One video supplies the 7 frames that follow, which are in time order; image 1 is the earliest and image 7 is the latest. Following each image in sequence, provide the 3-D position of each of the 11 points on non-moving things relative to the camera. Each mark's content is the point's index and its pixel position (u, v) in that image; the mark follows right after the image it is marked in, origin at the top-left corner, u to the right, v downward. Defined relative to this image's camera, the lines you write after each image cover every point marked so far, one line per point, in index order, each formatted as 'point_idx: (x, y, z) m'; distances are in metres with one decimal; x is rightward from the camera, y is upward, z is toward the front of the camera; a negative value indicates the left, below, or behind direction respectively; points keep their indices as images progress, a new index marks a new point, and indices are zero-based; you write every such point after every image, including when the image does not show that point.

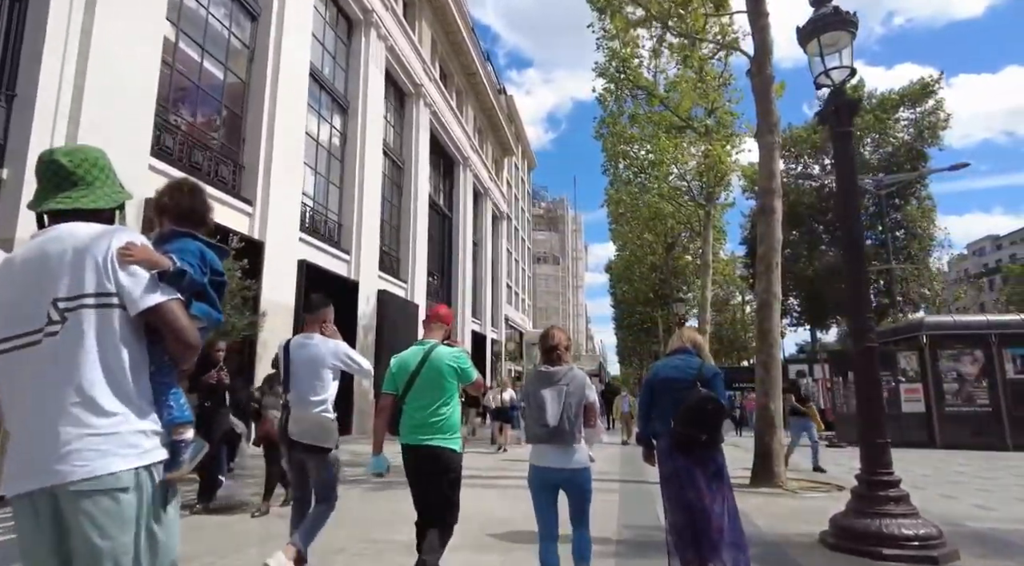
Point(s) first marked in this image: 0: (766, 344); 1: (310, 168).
0: (+3.5, -0.8, +9.1) m
1: (-5.5, +3.1, +17.9) m
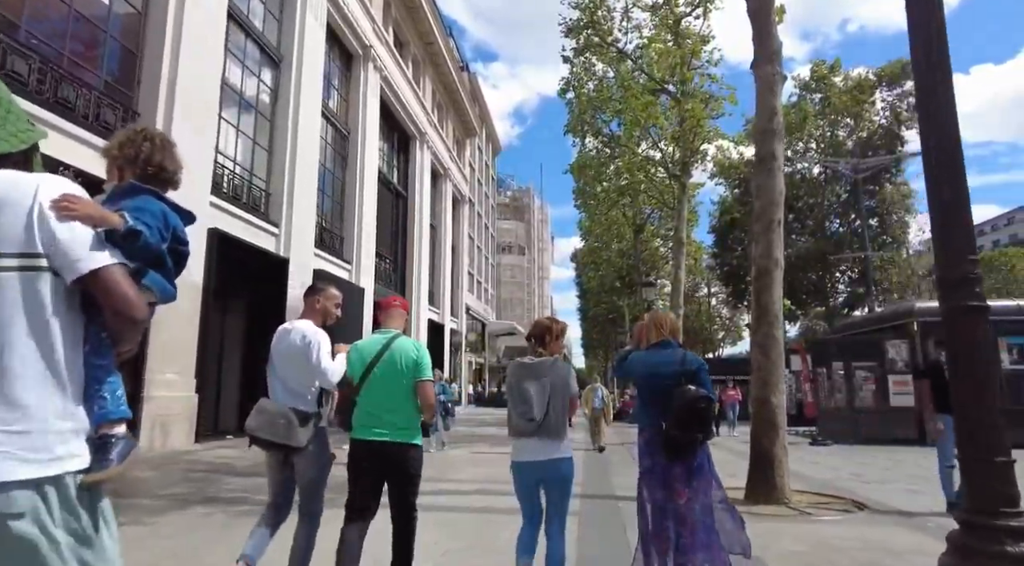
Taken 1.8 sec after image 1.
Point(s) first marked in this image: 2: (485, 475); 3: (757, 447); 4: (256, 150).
0: (+2.8, -0.4, +7.2) m
1: (-6.7, +3.7, +15.5) m
2: (-0.4, -2.8, +9.6) m
3: (+2.6, -1.8, +7.0) m
4: (-6.6, +3.4, +16.9) m
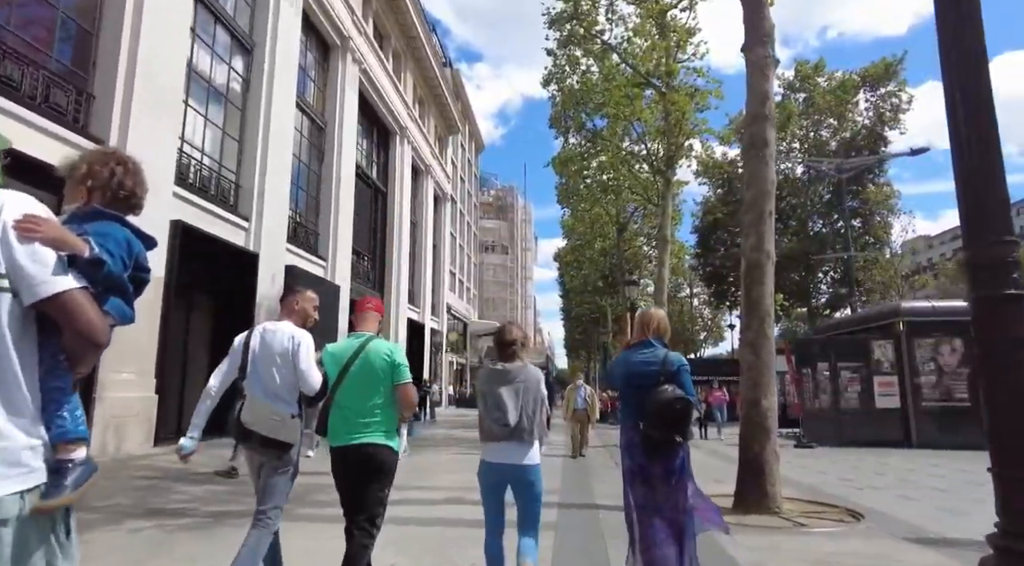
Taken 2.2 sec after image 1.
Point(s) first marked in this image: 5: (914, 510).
0: (+2.5, -0.4, +6.8) m
1: (-7.1, +3.8, +14.8) m
2: (-0.7, -2.7, +9.1) m
3: (+2.3, -1.7, +6.5) m
4: (-7.1, +3.5, +16.2) m
5: (+4.1, -2.3, +6.8) m
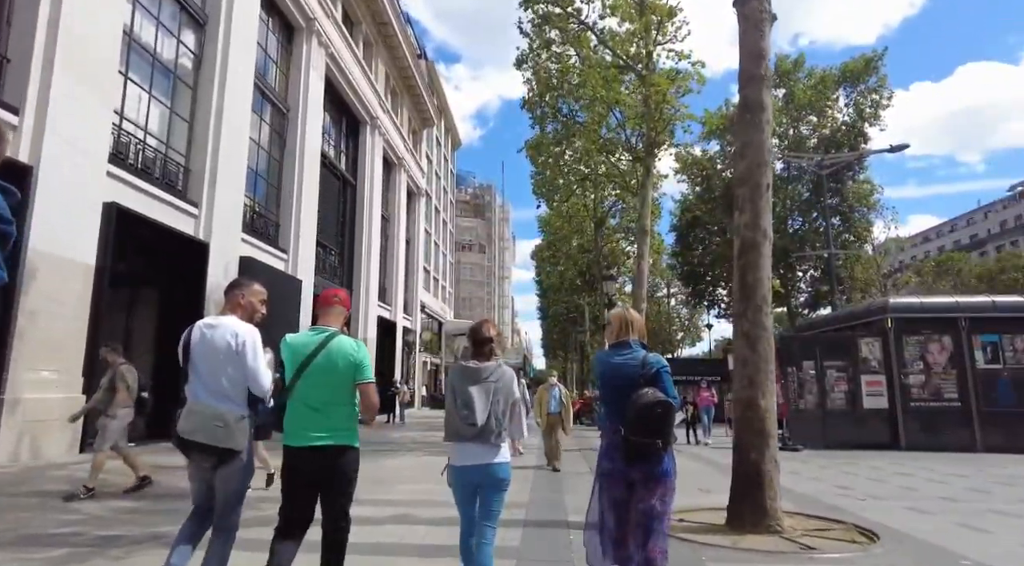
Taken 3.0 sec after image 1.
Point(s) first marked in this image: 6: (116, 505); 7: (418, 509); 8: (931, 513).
0: (+2.1, -0.2, +5.9) m
1: (-7.7, +4.0, +13.6) m
2: (-1.2, -2.6, +8.1) m
3: (+2.0, -1.6, +5.6) m
4: (-7.7, +3.7, +15.0) m
5: (+3.8, -2.2, +5.9) m
6: (-3.7, -2.1, +6.2) m
7: (-1.0, -2.4, +6.9) m
8: (+4.1, -2.3, +6.4) m
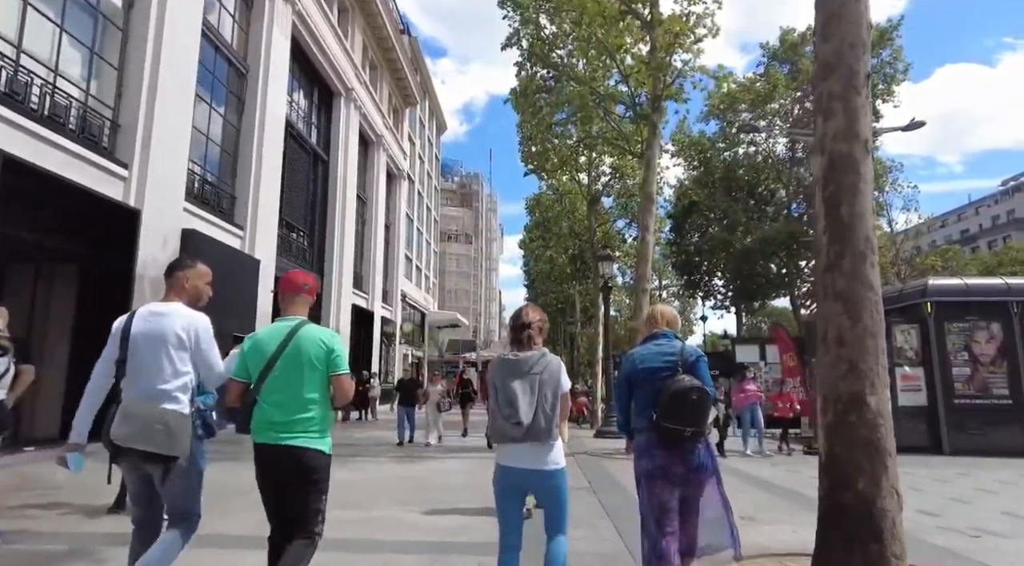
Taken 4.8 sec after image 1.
0: (+1.9, +0.2, +3.9) m
1: (-8.0, +4.5, +11.4) m
2: (-1.4, -2.2, +6.0) m
3: (+1.8, -1.2, +3.6) m
4: (-8.0, +4.2, +12.7) m
5: (+3.6, -1.8, +3.9) m
6: (-3.9, -1.7, +4.0) m
7: (-1.2, -2.0, +4.8) m
8: (+4.0, -1.9, +4.4) m
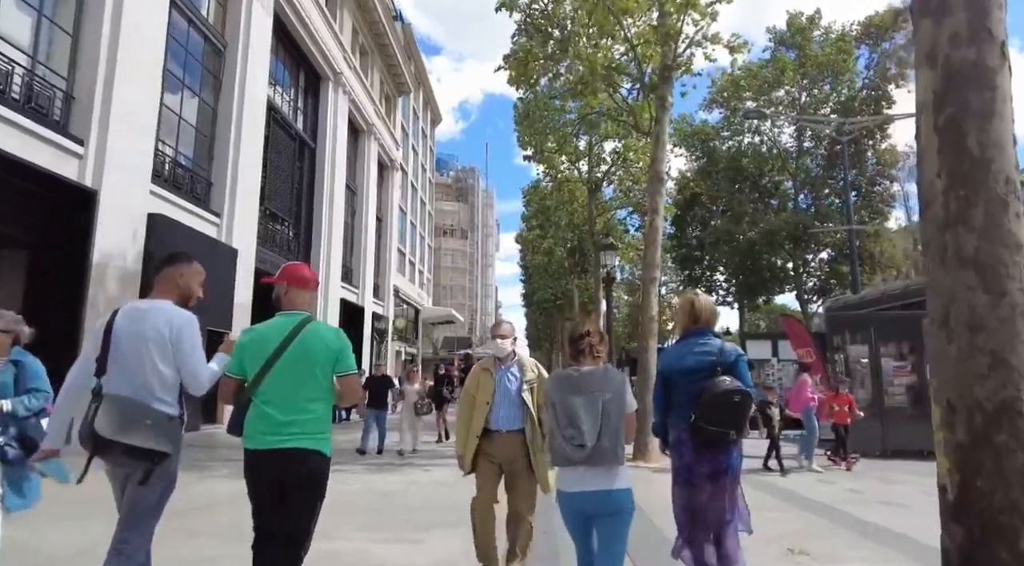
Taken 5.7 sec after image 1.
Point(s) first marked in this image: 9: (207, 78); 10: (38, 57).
0: (+1.9, +0.3, +2.7) m
1: (-8.1, +4.7, +10.1) m
2: (-1.5, -2.0, +4.9) m
3: (+1.8, -1.0, +2.5) m
4: (-8.1, +4.4, +11.5) m
5: (+3.5, -1.6, +2.8) m
6: (-3.9, -1.5, +2.9) m
7: (-1.2, -1.8, +3.6) m
8: (+3.9, -1.7, +3.3) m
9: (-8.0, +5.4, +17.2) m
10: (-8.1, +3.8, +11.1) m
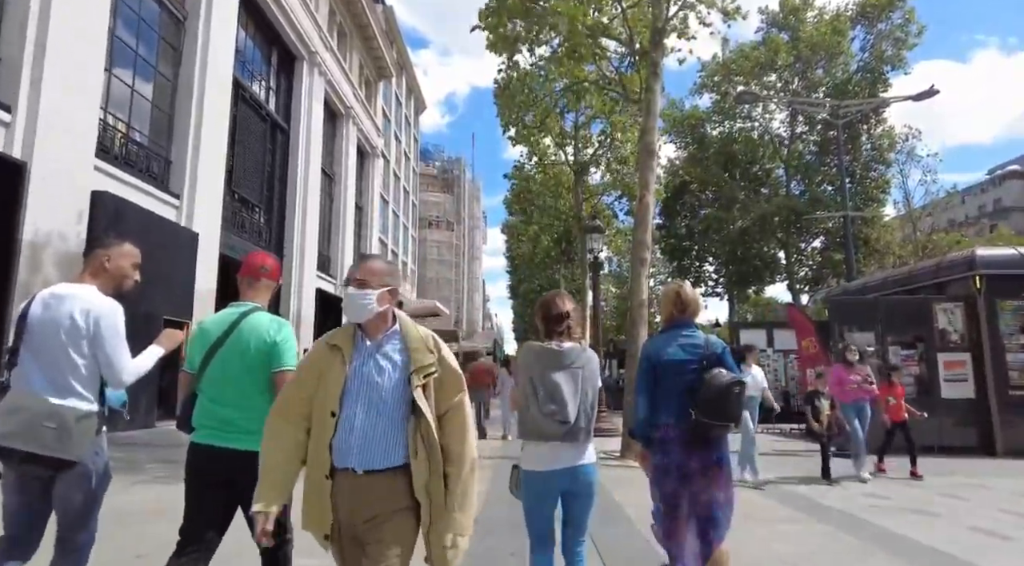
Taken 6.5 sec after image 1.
0: (+1.7, +0.5, +1.7) m
1: (-8.4, +5.0, +9.0) m
2: (-1.7, -1.8, +3.8) m
3: (+1.5, -0.8, +1.5) m
4: (-8.5, +4.7, +10.3) m
5: (+3.3, -1.4, +1.9) m
6: (-4.2, -1.3, +1.8) m
7: (-1.4, -1.6, +2.6) m
8: (+3.7, -1.5, +2.4) m
9: (-8.5, +5.7, +16.0) m
10: (-8.4, +4.1, +9.9) m
